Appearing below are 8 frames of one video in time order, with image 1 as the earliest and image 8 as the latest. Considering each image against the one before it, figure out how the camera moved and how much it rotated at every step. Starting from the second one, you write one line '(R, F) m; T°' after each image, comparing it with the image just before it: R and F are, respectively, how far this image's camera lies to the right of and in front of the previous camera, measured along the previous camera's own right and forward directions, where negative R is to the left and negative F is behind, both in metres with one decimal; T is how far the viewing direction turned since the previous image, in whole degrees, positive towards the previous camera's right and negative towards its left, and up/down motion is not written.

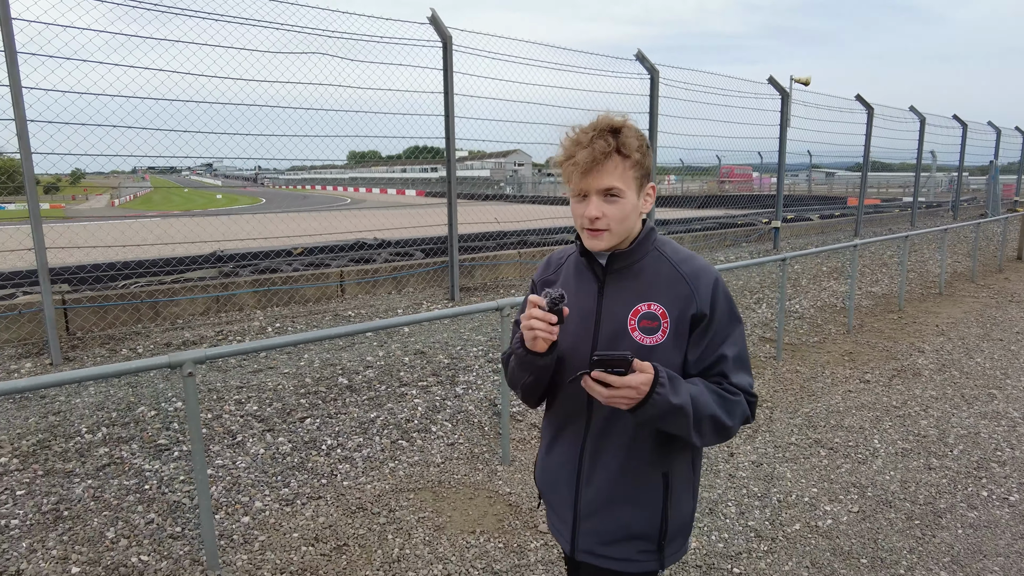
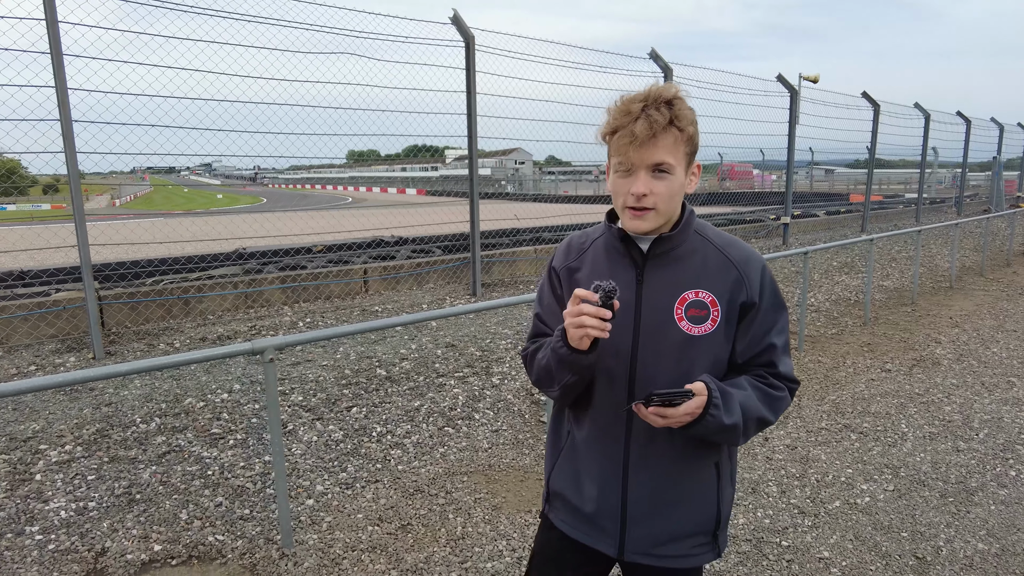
(-0.2, -0.1) m; 0°
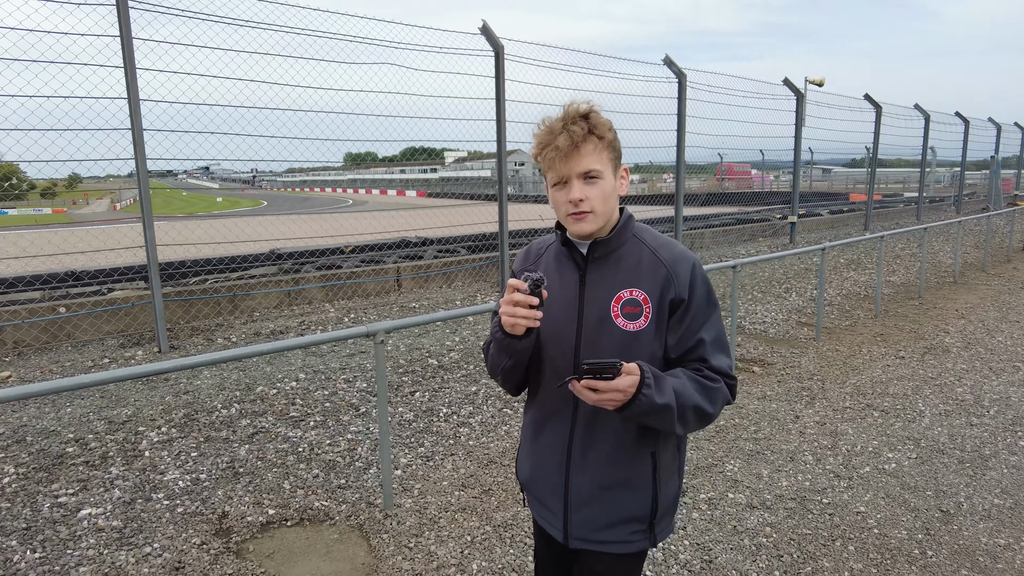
(-0.3, -0.4) m; 0°
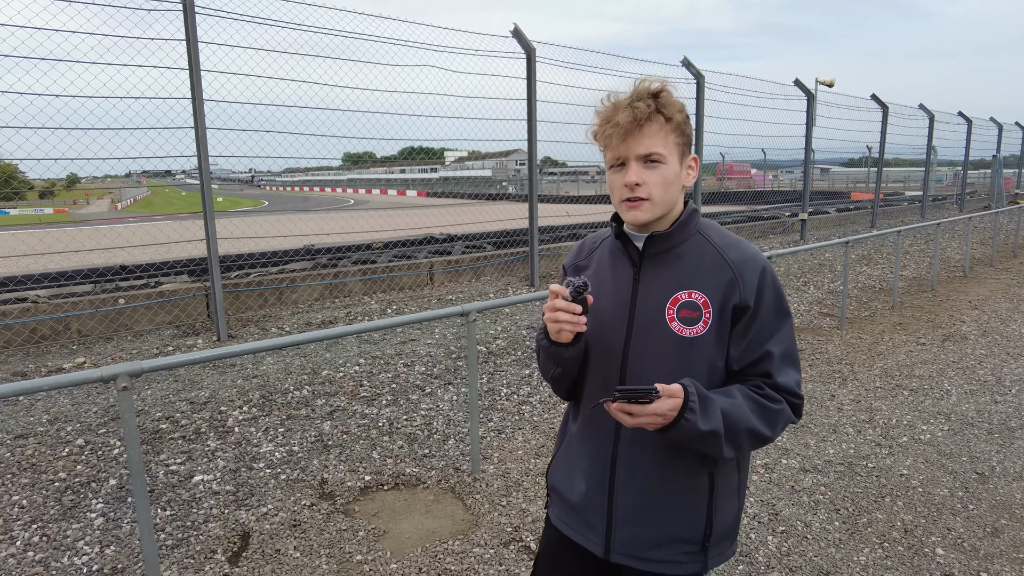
(-0.4, -0.3) m; 0°
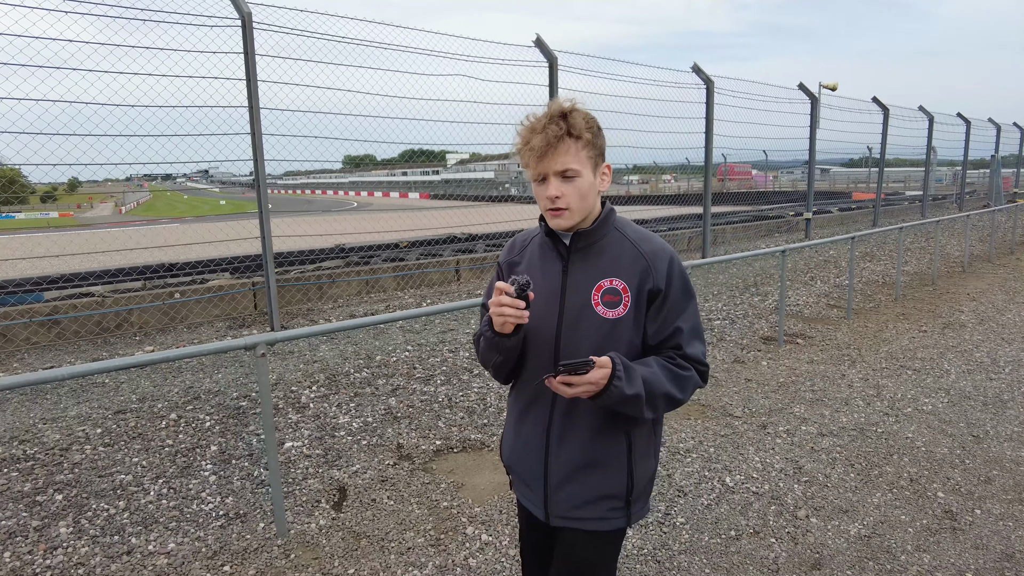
(-0.3, -0.4) m; 0°
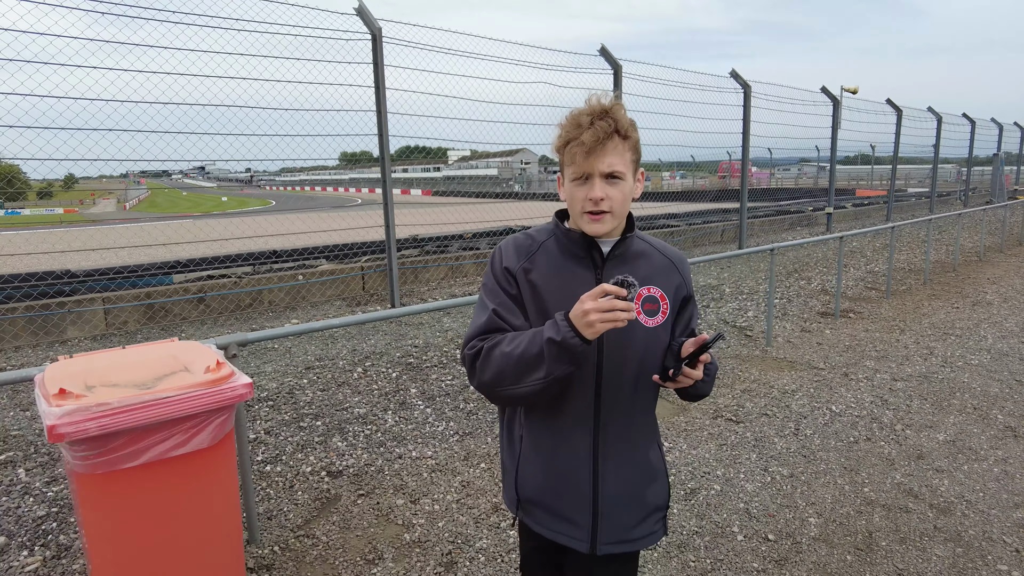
(-1.0, -0.9) m; 0°
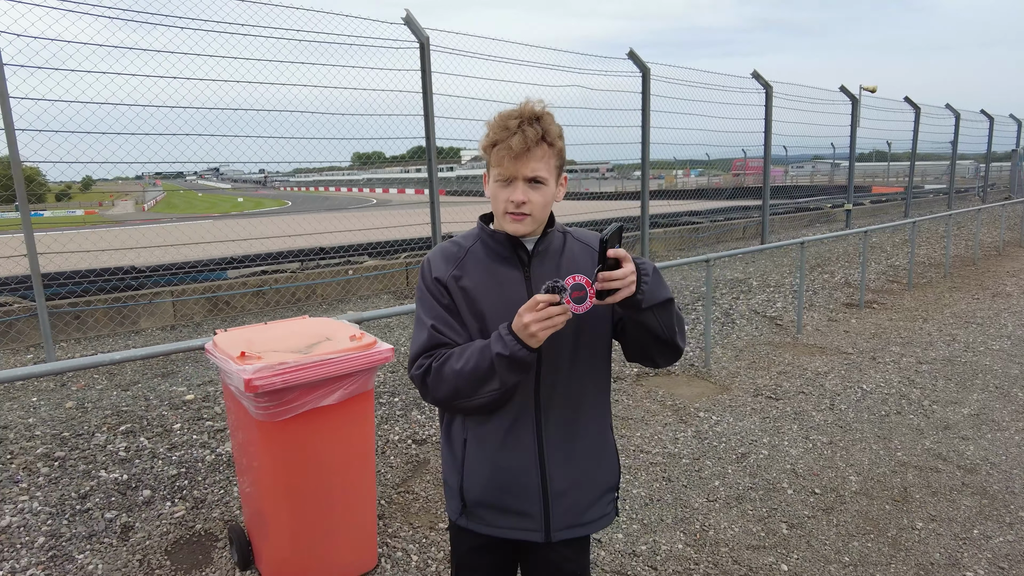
(-0.3, -0.4) m; -1°
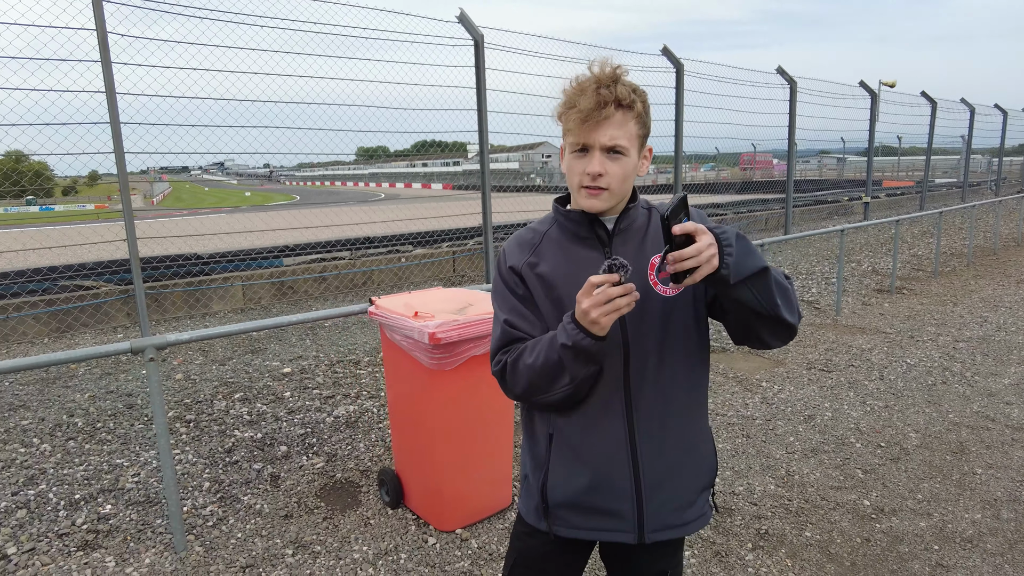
(-0.5, -0.4) m; 0°
